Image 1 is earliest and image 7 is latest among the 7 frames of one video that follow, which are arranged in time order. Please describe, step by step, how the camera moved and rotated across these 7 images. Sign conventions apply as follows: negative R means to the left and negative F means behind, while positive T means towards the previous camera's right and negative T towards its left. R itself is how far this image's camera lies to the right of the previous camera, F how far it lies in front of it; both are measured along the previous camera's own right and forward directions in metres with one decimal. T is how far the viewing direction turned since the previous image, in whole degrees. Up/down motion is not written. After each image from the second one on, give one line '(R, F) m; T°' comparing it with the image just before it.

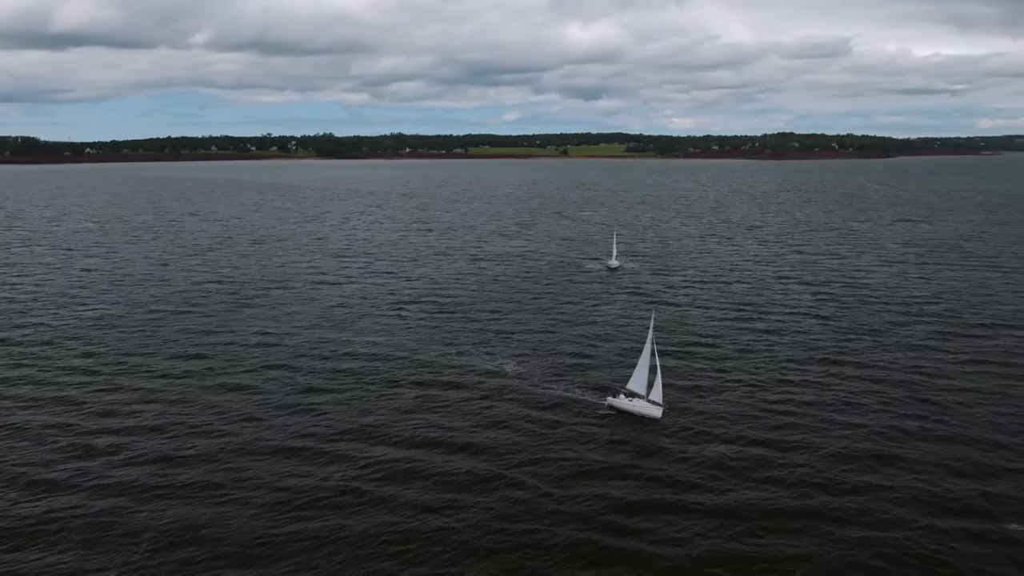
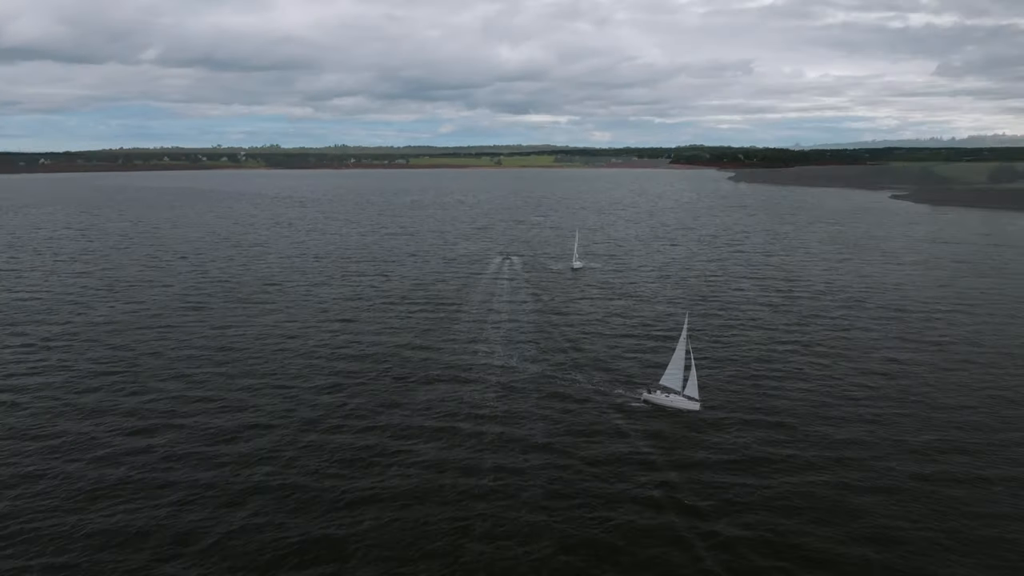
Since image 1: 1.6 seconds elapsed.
(-4.5, -1.0) m; +4°
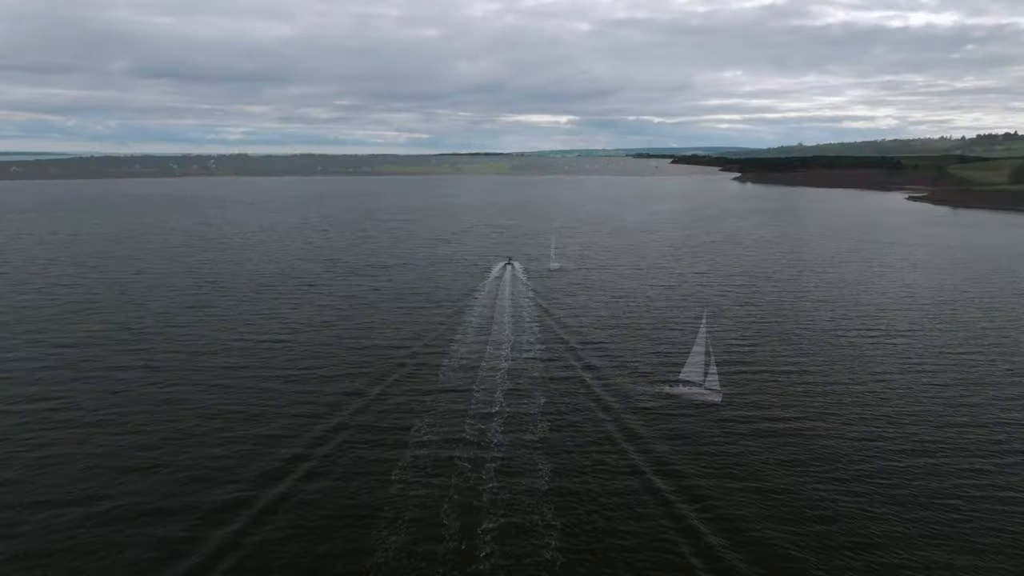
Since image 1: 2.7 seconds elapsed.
(-1.0, +1.9) m; +1°
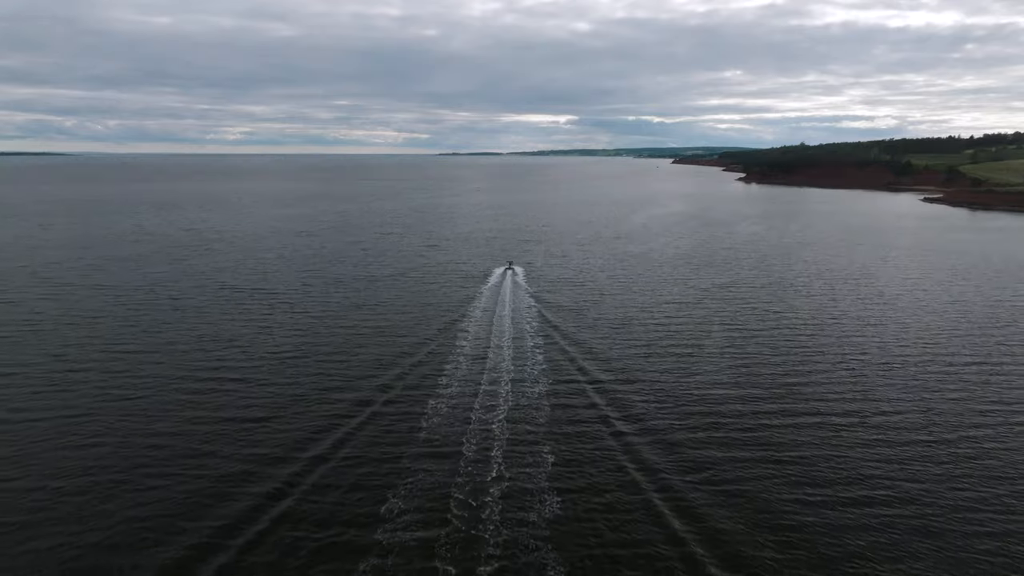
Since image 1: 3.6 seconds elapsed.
(-0.1, +4.8) m; 0°
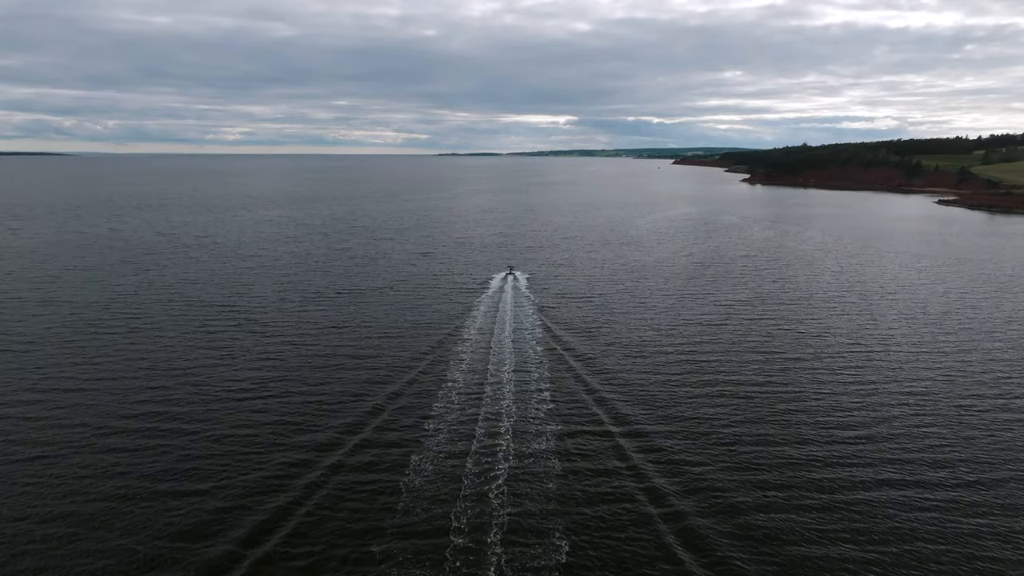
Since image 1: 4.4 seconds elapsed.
(-0.1, +4.7) m; 0°
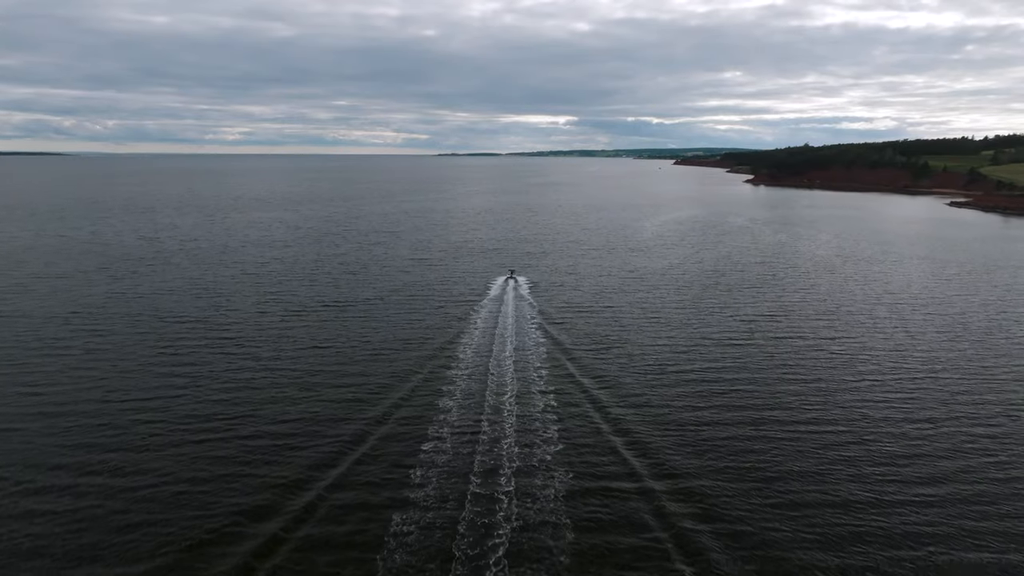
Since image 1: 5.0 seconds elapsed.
(-0.1, +3.5) m; 0°
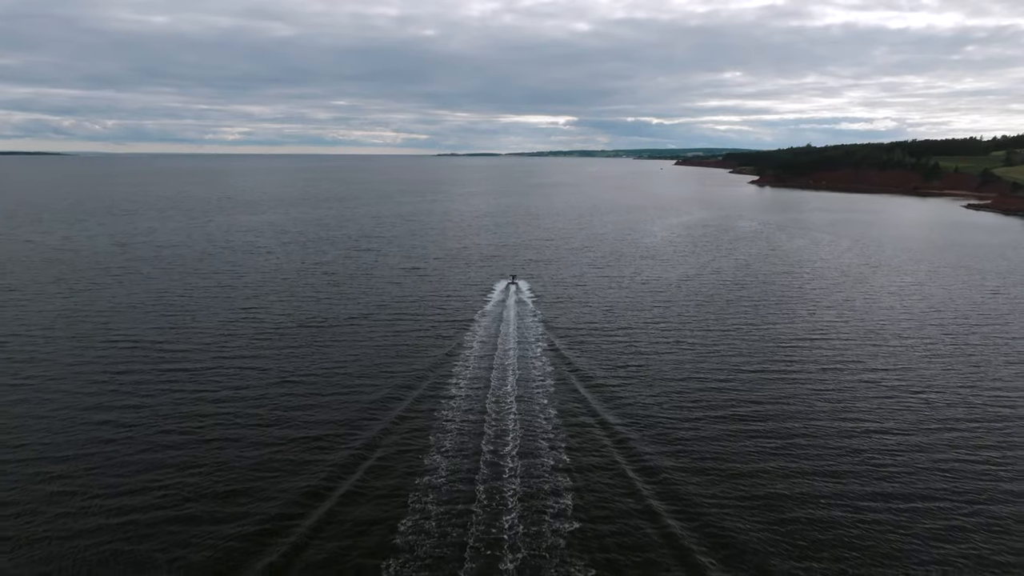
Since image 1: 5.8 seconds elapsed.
(-0.1, +4.7) m; 0°
